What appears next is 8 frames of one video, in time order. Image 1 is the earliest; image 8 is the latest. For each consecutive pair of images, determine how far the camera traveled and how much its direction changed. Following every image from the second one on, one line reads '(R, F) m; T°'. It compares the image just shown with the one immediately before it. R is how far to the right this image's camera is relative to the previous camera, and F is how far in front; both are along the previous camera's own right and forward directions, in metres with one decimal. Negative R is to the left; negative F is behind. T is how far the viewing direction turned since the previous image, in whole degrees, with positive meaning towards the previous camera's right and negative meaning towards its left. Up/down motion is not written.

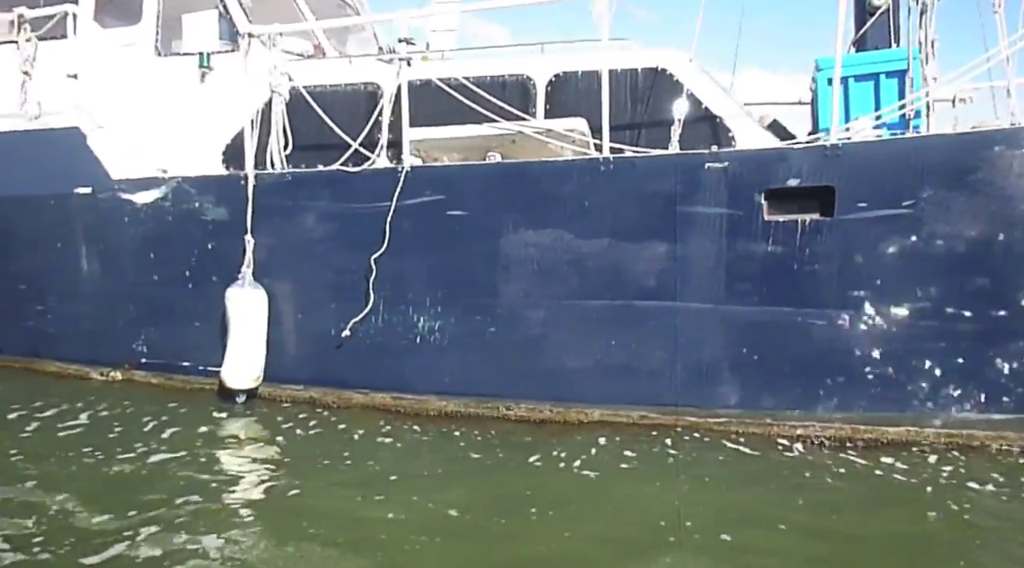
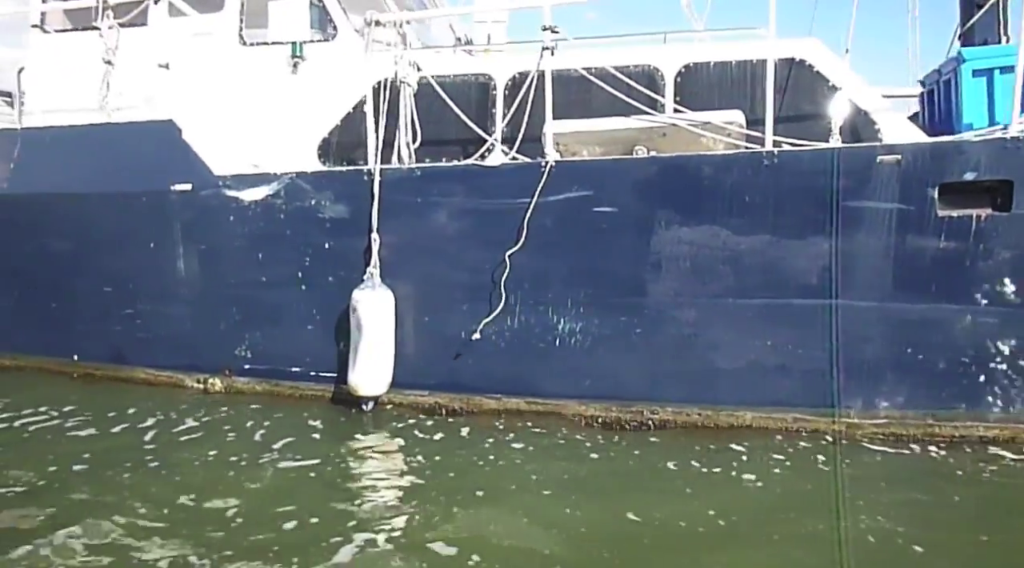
(-1.1, +0.3) m; +3°
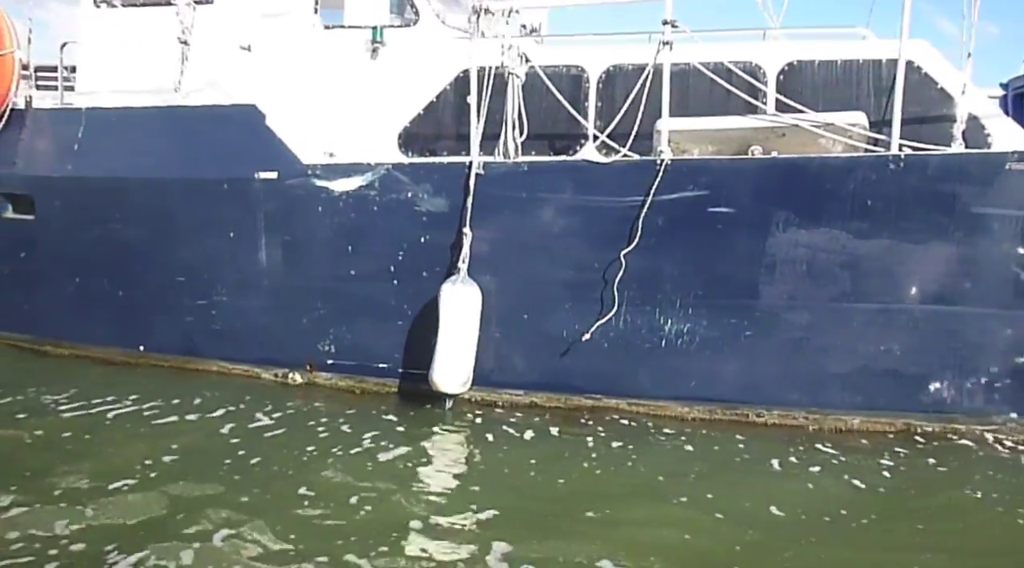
(-0.9, +0.1) m; +2°
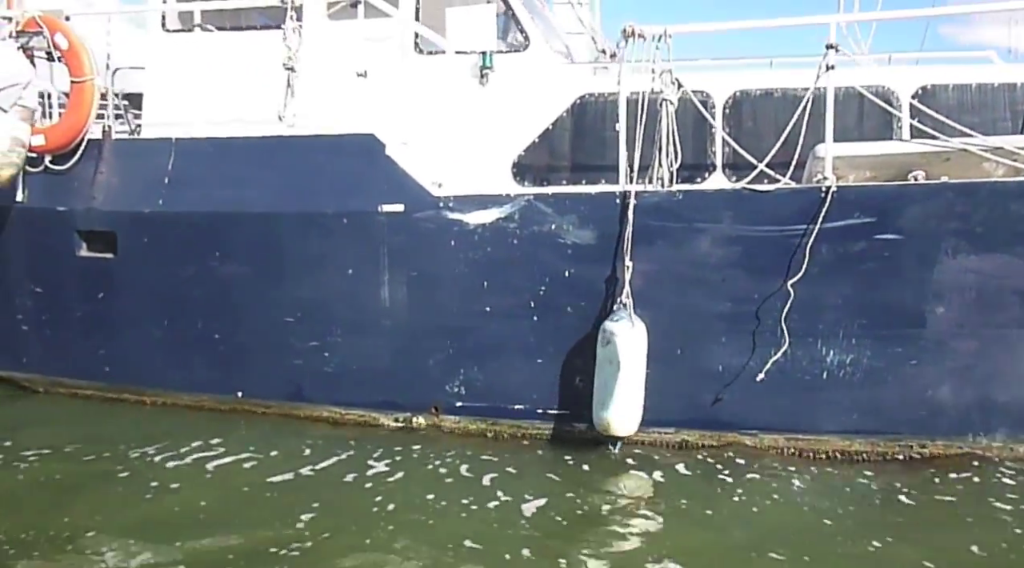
(-1.3, +0.3) m; +4°
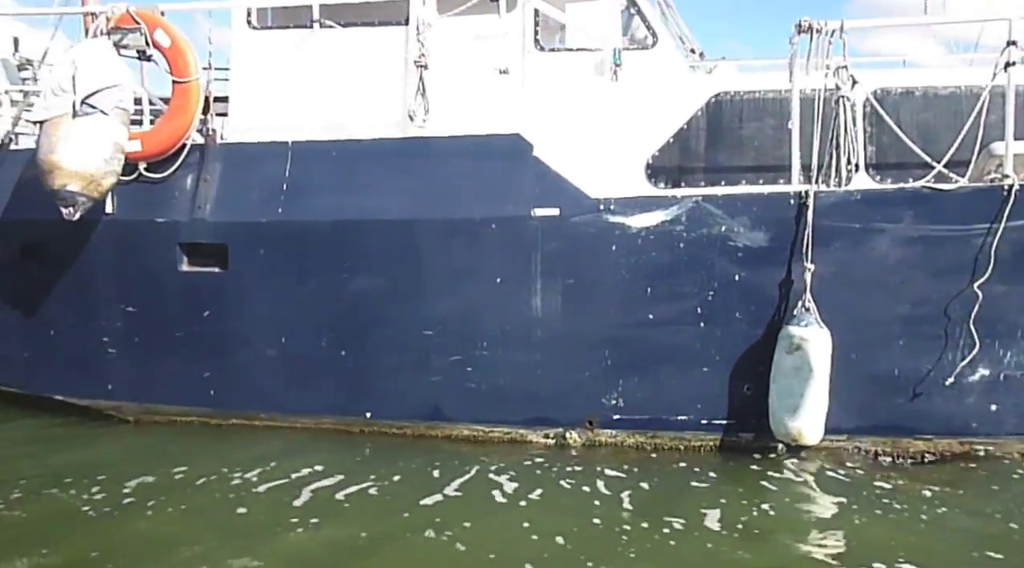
(-1.4, +0.3) m; +5°
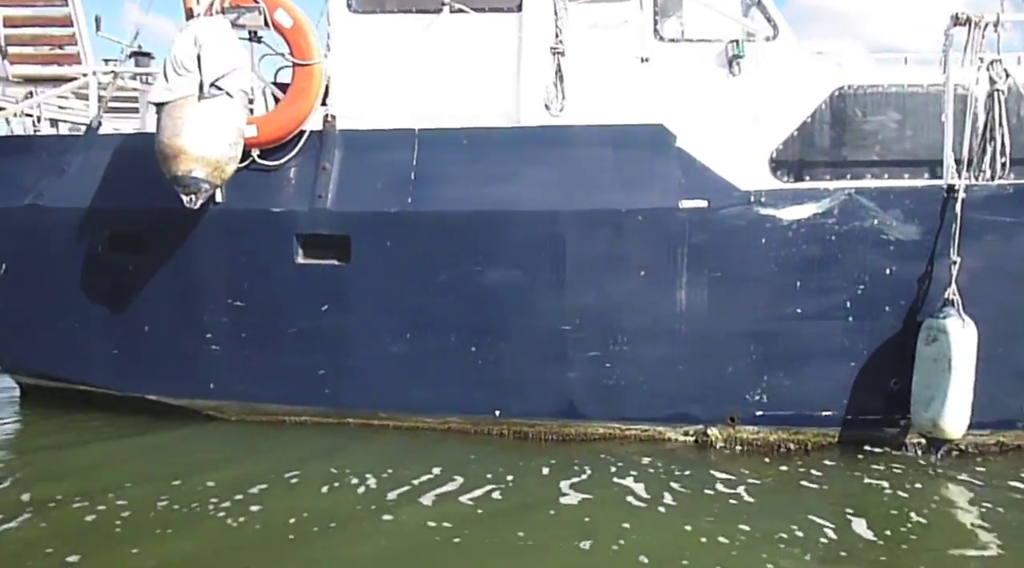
(-1.2, +0.2) m; +4°
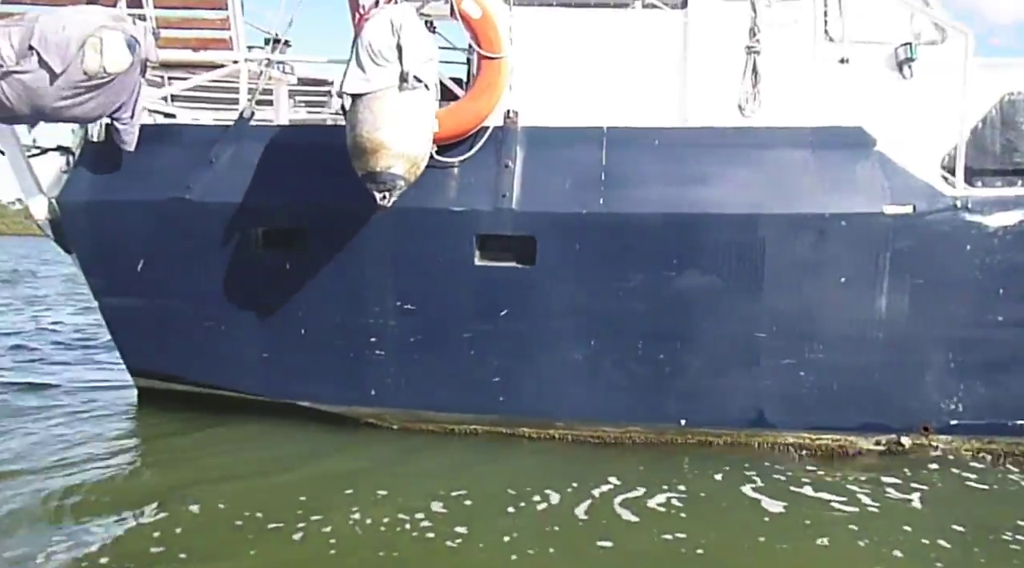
(-1.4, +0.2) m; +3°
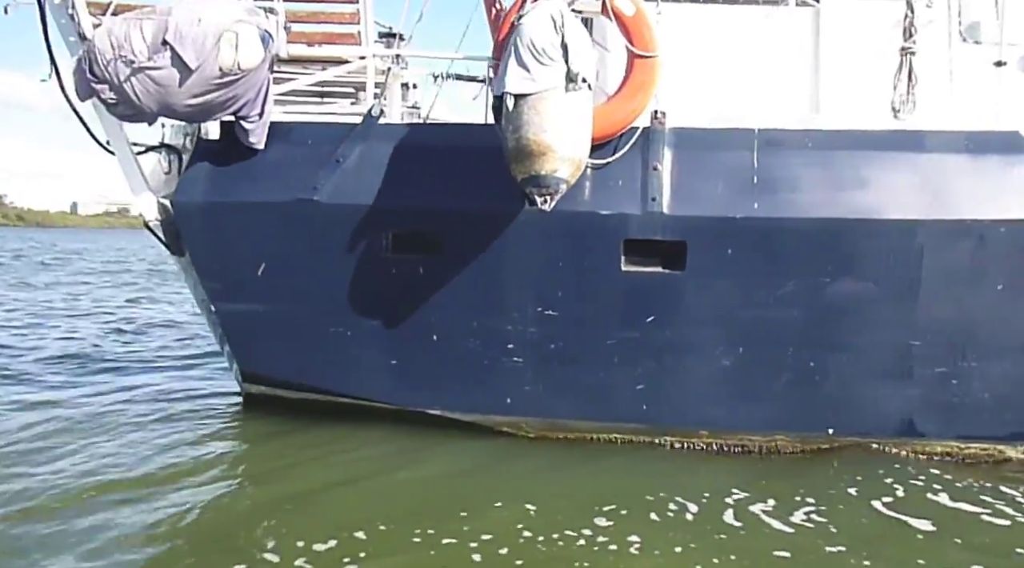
(-1.0, +0.2) m; +2°
